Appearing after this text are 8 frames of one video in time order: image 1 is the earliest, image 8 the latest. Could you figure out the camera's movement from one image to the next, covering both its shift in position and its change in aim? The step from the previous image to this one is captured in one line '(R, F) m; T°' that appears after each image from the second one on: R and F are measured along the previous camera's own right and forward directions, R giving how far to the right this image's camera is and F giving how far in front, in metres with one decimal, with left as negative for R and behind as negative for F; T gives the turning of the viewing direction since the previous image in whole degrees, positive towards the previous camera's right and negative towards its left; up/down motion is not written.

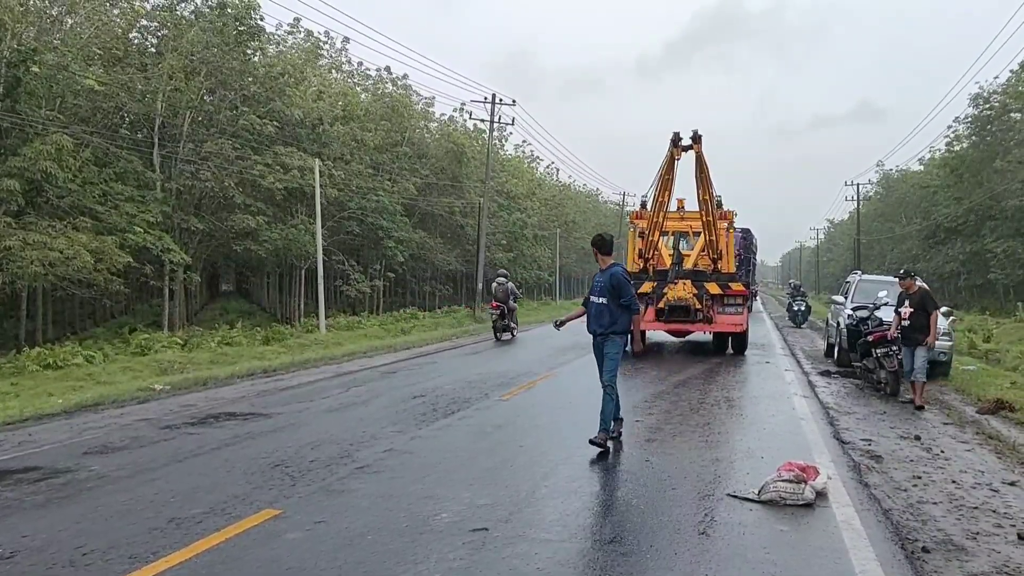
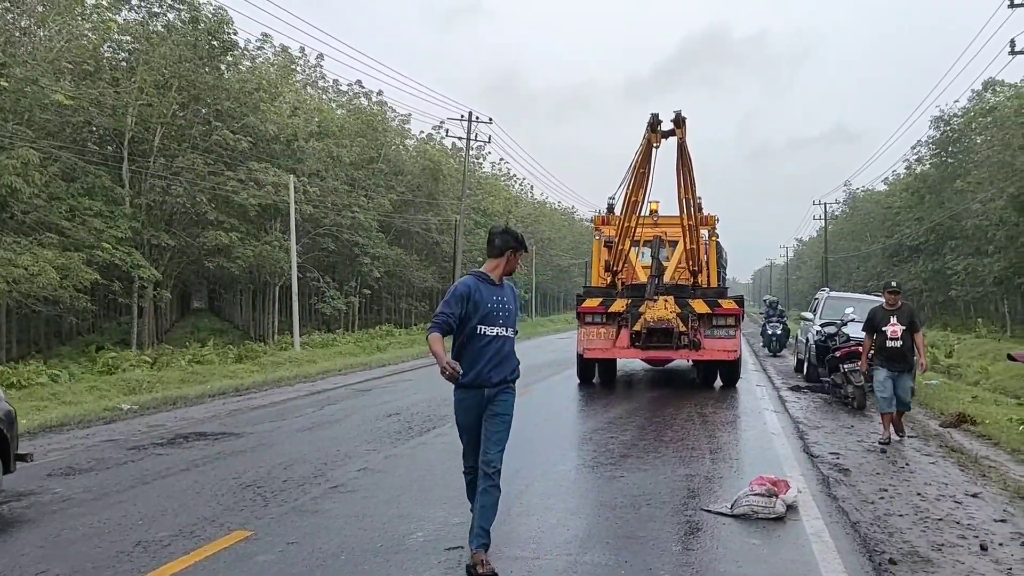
(-0.1, -0.4) m; +2°
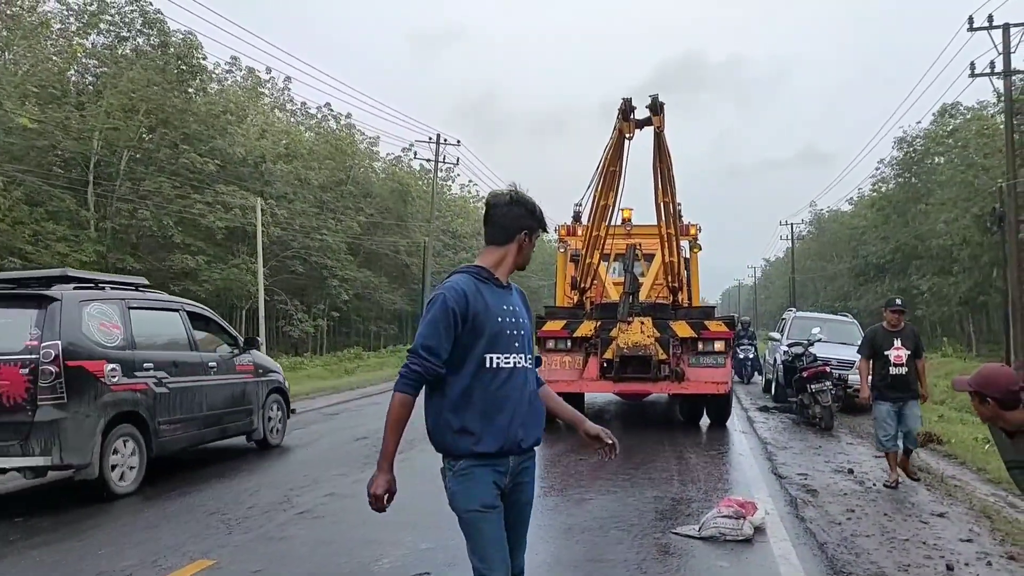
(+0.3, +0.3) m; +2°
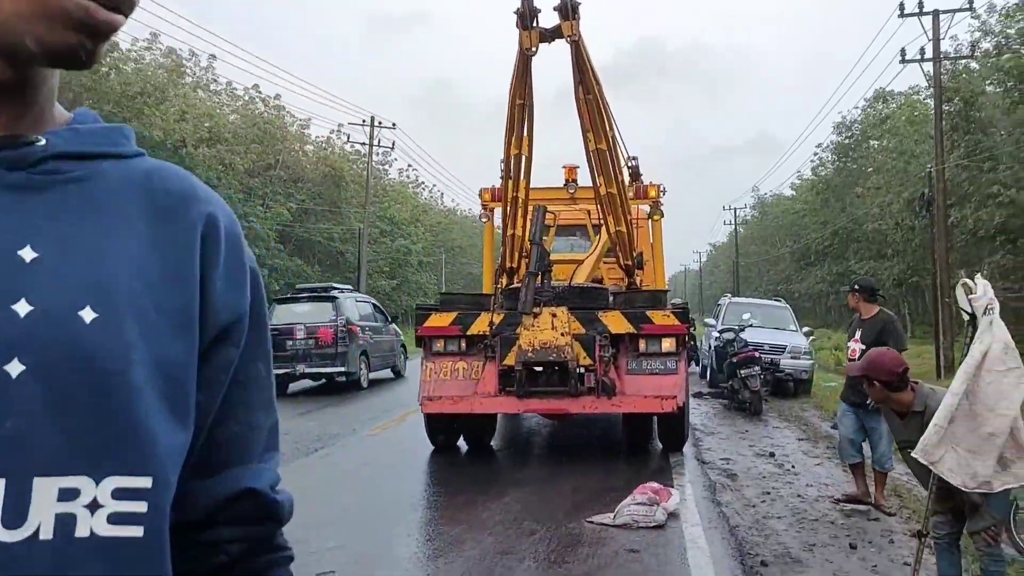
(+1.3, +0.2) m; +2°
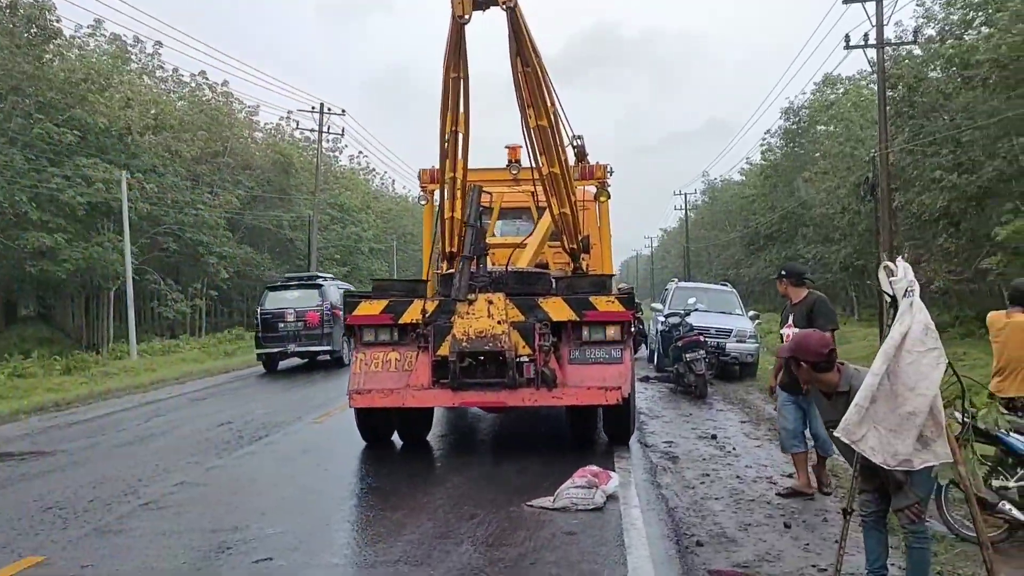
(+0.4, +0.1) m; +3°
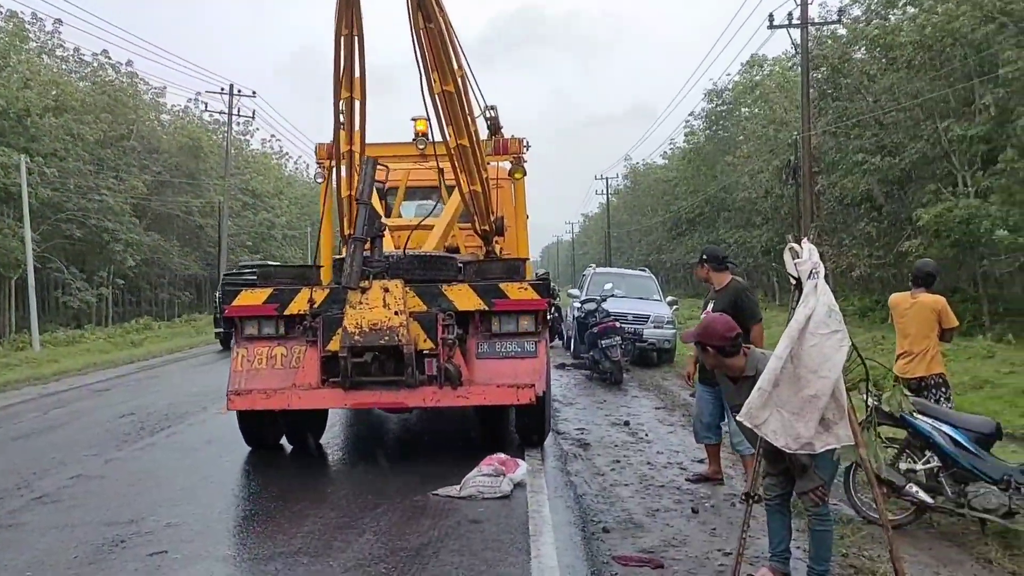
(+0.3, +0.5) m; +5°
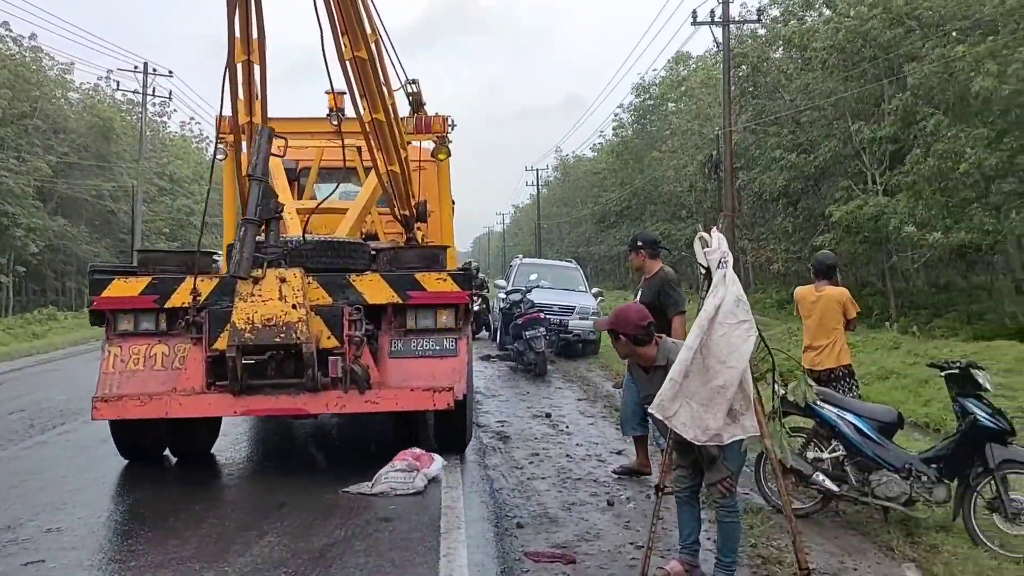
(+0.3, +0.3) m; +5°
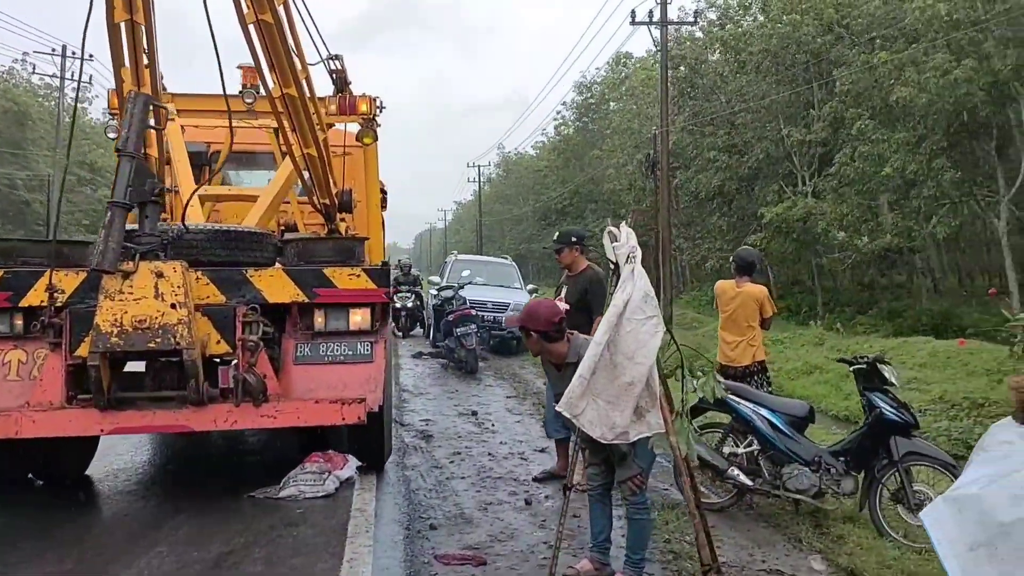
(+0.5, +0.2) m; +4°
